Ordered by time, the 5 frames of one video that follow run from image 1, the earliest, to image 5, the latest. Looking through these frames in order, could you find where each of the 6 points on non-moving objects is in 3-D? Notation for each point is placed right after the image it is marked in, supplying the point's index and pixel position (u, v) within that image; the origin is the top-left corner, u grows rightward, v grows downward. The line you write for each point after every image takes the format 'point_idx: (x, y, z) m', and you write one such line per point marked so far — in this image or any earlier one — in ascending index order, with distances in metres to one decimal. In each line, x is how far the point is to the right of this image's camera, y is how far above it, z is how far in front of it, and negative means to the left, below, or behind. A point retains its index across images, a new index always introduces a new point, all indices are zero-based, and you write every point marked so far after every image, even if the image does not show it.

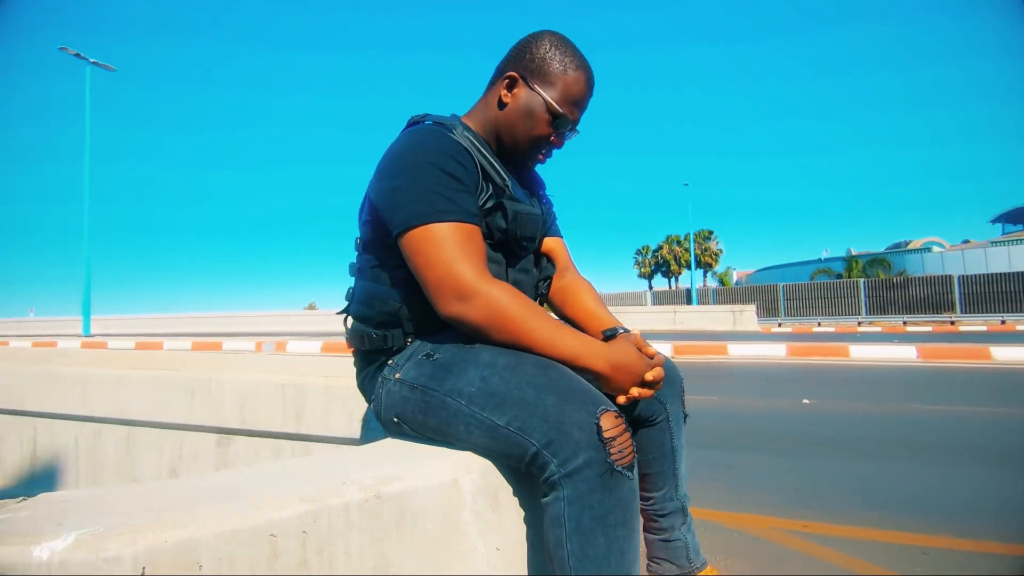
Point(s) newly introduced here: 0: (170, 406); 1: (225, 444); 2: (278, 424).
0: (-1.4, -0.5, +2.3) m
1: (-1.1, -0.6, +2.2) m
2: (-0.9, -0.5, +2.1) m
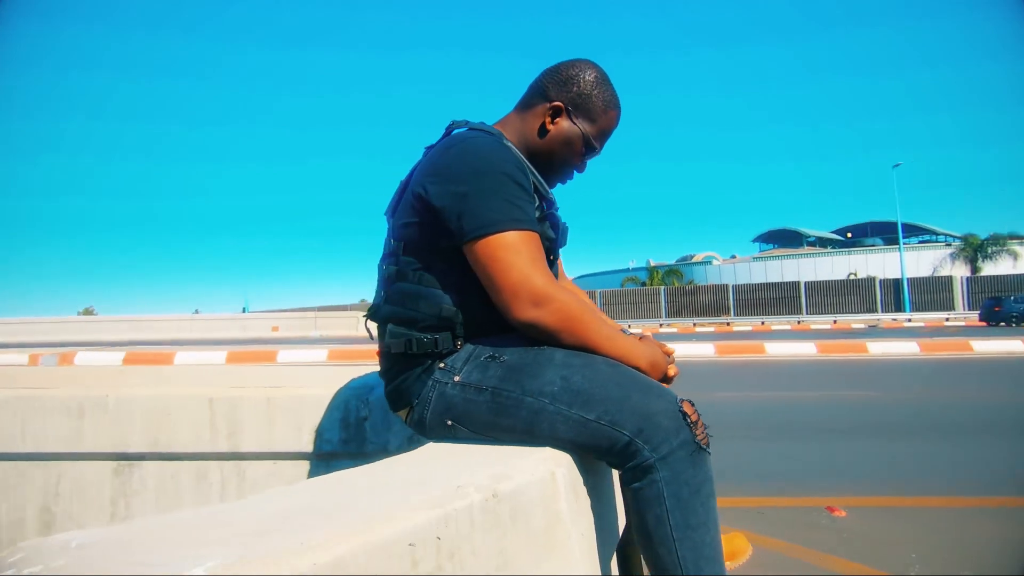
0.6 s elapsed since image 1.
0: (-1.5, -0.5, +1.9) m
1: (-1.3, -0.6, +1.9) m
2: (-1.0, -0.5, +1.9) m
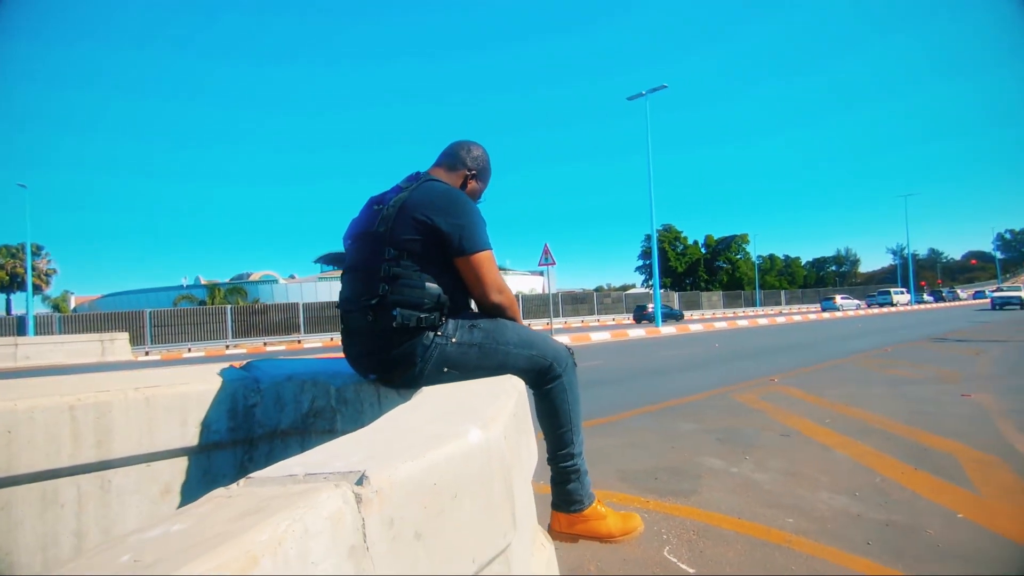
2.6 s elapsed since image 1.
0: (-1.7, -0.5, +1.3) m
1: (-1.5, -0.6, +1.5) m
2: (-1.3, -0.5, +1.7) m
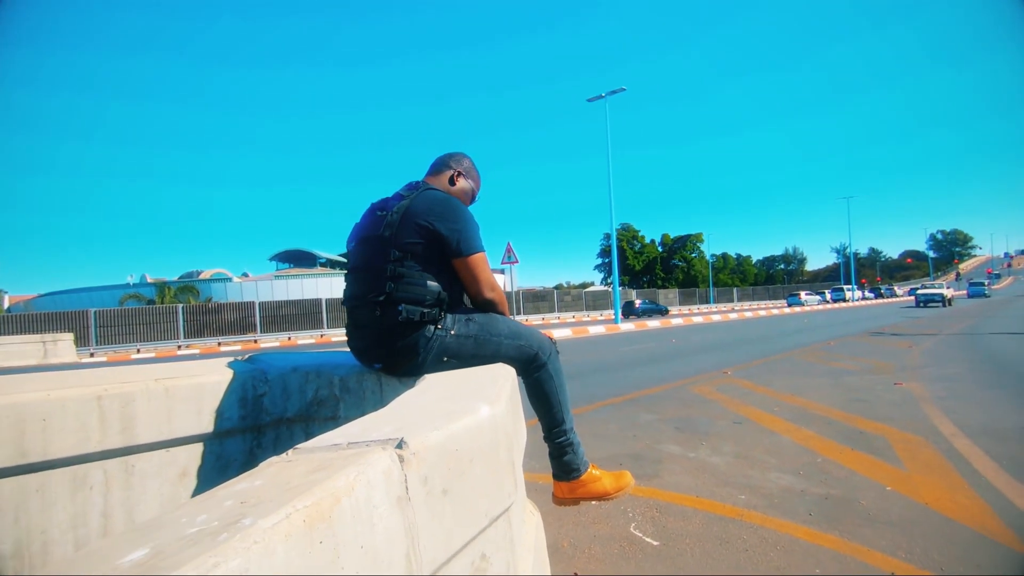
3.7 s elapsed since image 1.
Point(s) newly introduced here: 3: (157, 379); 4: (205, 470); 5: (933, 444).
0: (-1.7, -0.5, +1.4) m
1: (-1.6, -0.6, +1.6) m
2: (-1.4, -0.5, +1.8) m
3: (-1.2, -0.3, +2.0) m
4: (-1.1, -0.7, +2.1) m
5: (+3.8, -1.4, +5.1) m
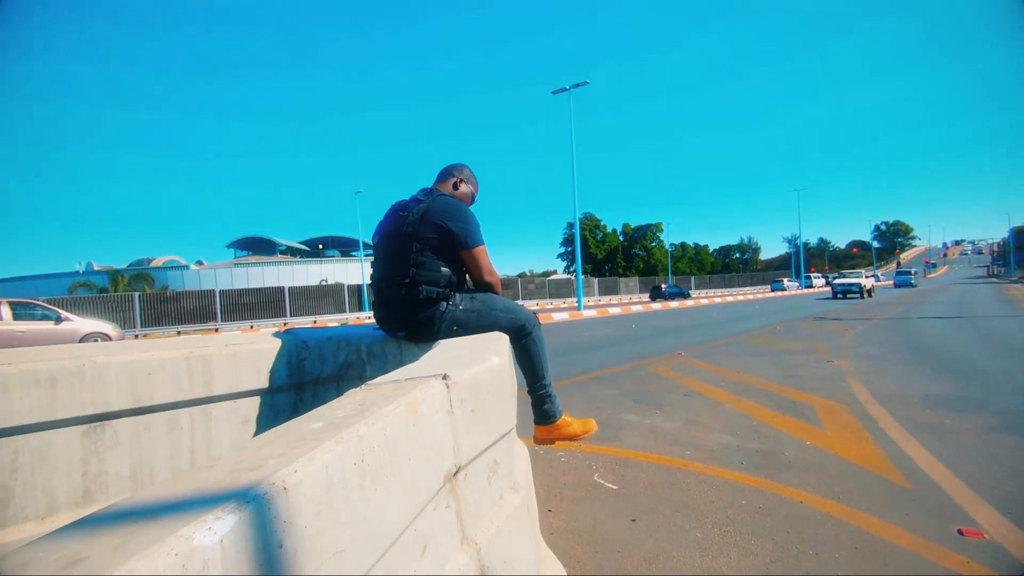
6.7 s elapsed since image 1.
0: (-1.7, -0.4, +1.9) m
1: (-1.5, -0.5, +2.1) m
2: (-1.4, -0.4, +2.3) m
3: (-1.3, -0.3, +2.5) m
4: (-1.1, -0.6, +2.6) m
5: (+3.5, -1.3, +5.9) m
